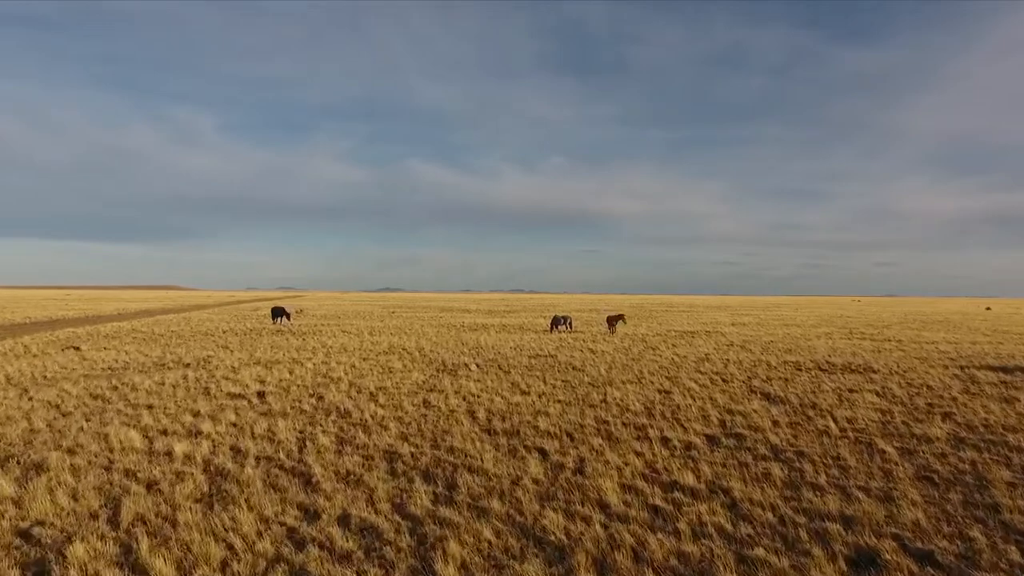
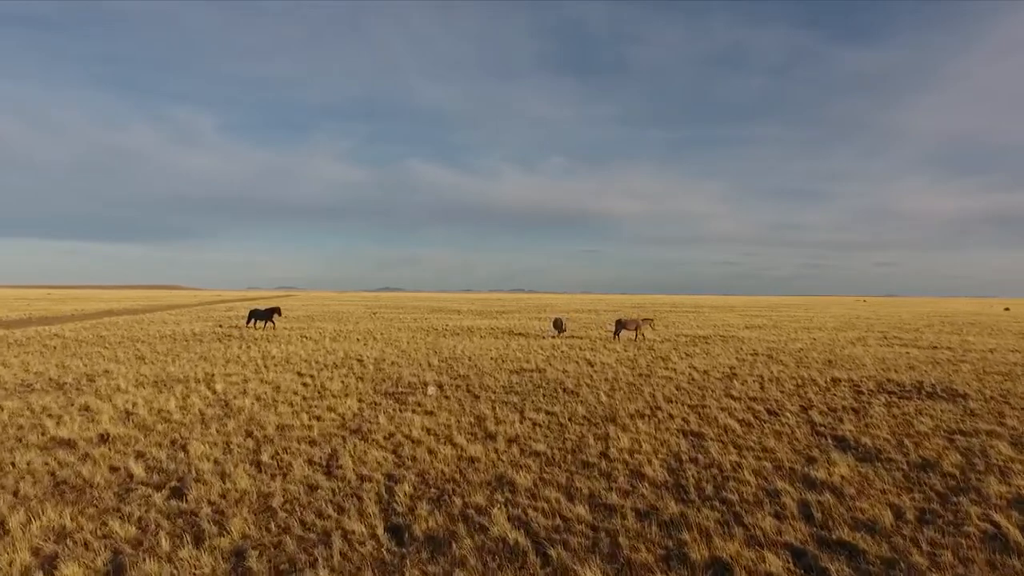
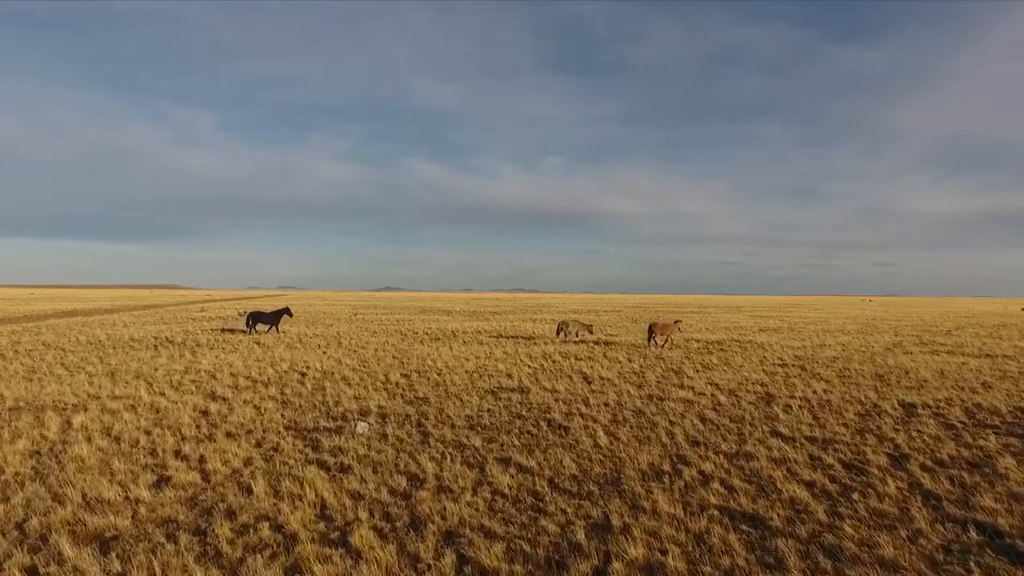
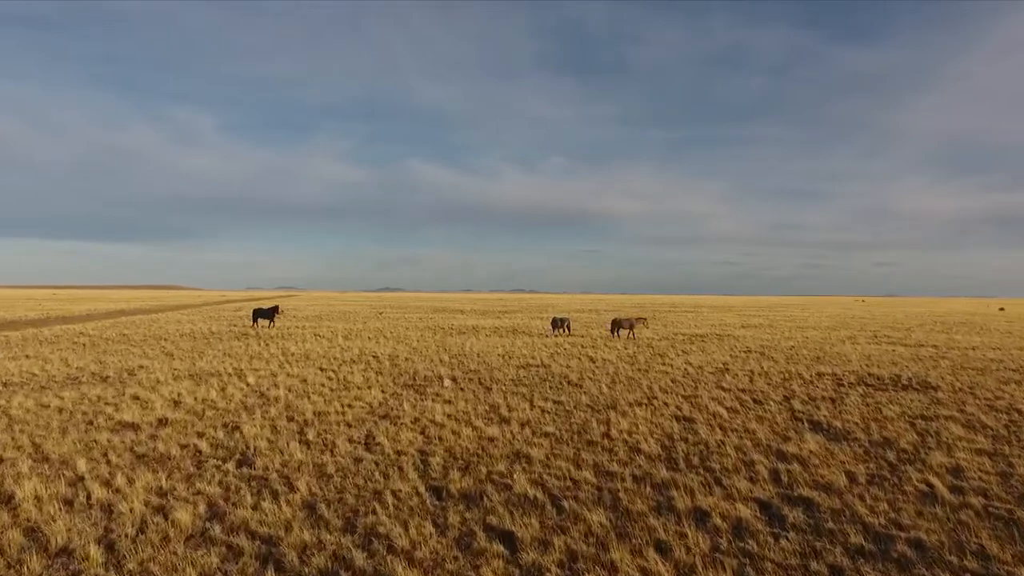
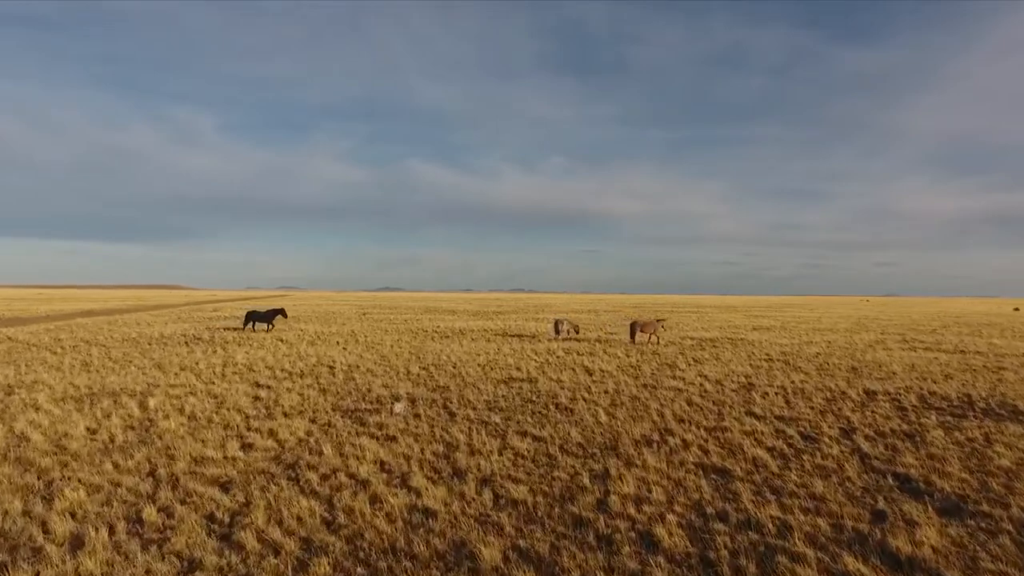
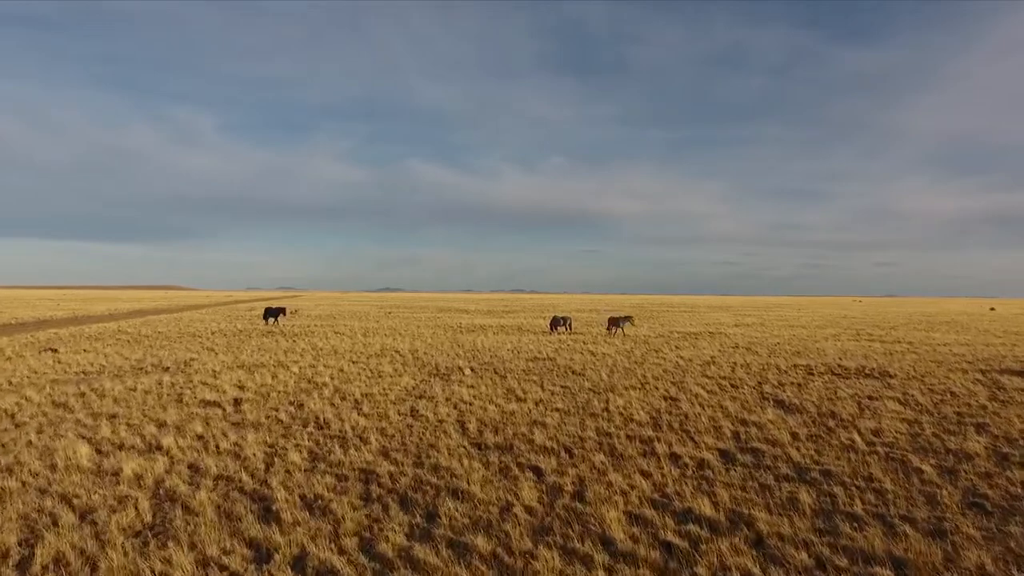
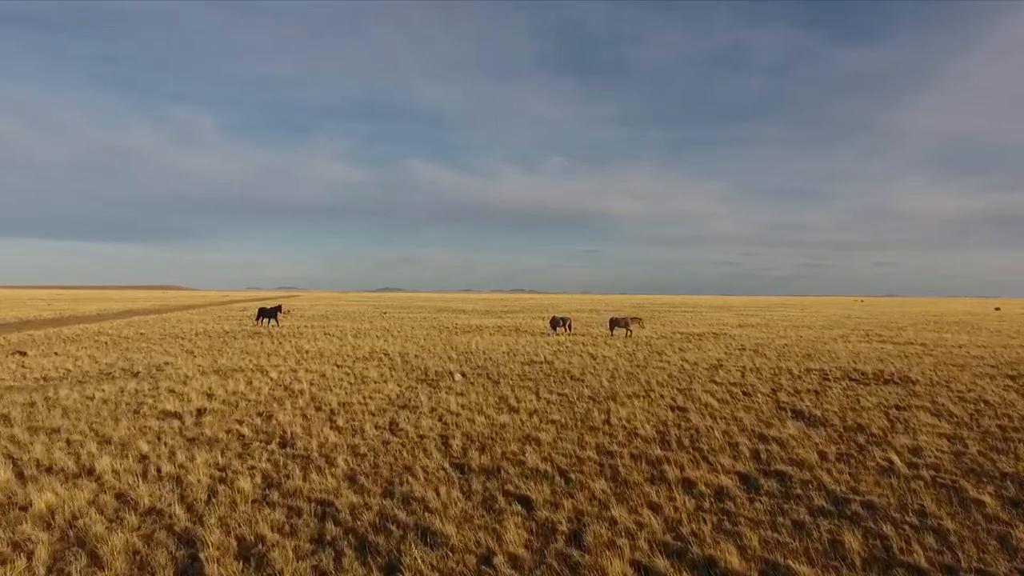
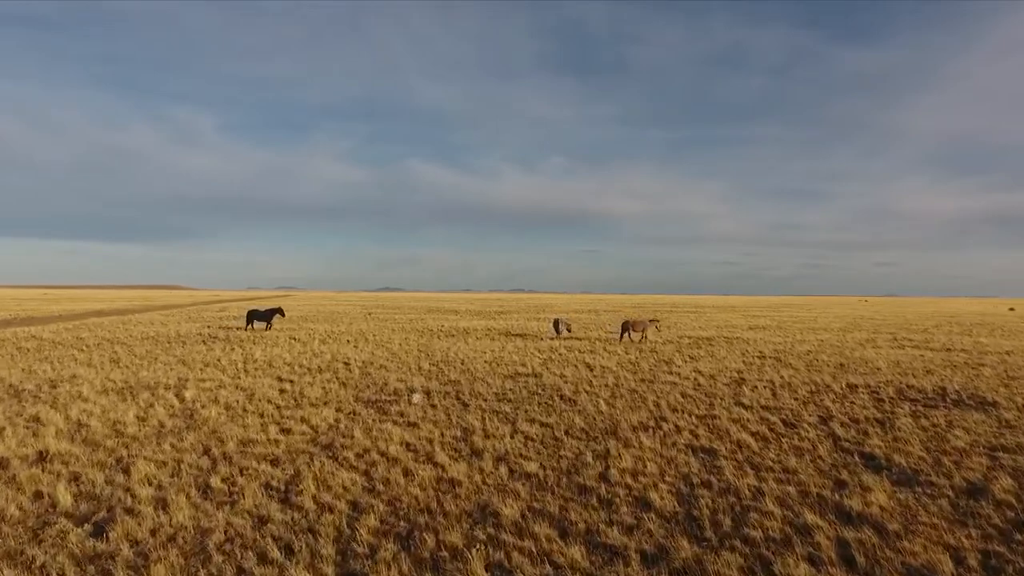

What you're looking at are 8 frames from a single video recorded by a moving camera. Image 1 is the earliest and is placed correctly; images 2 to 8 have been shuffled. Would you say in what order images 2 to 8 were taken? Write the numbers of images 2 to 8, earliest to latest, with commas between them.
6, 7, 4, 2, 8, 5, 3
